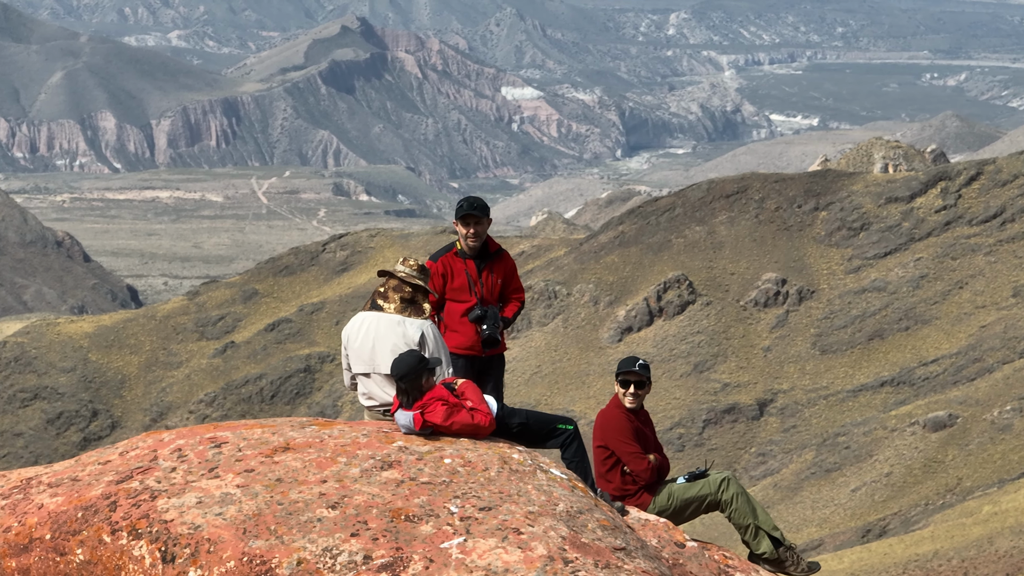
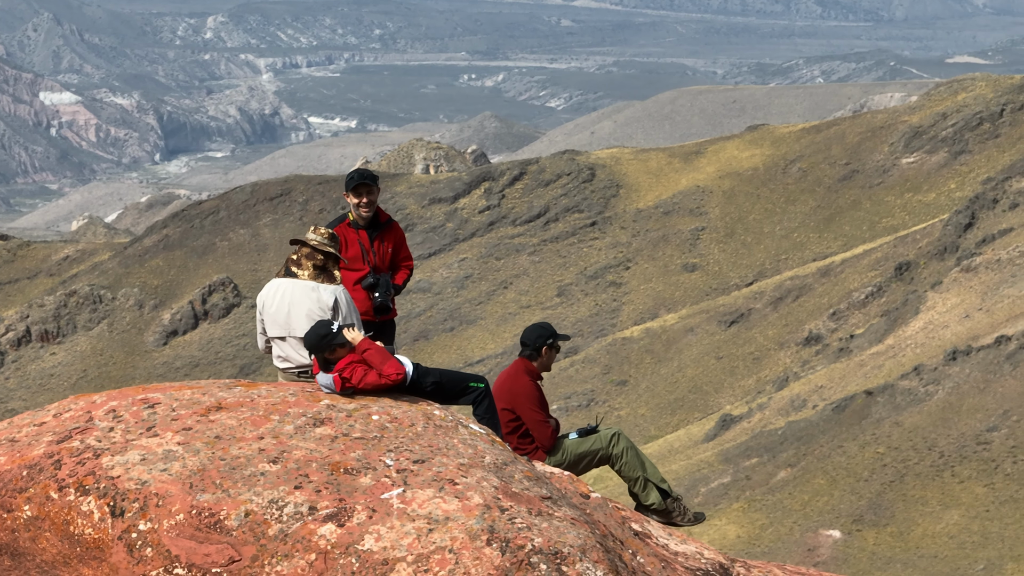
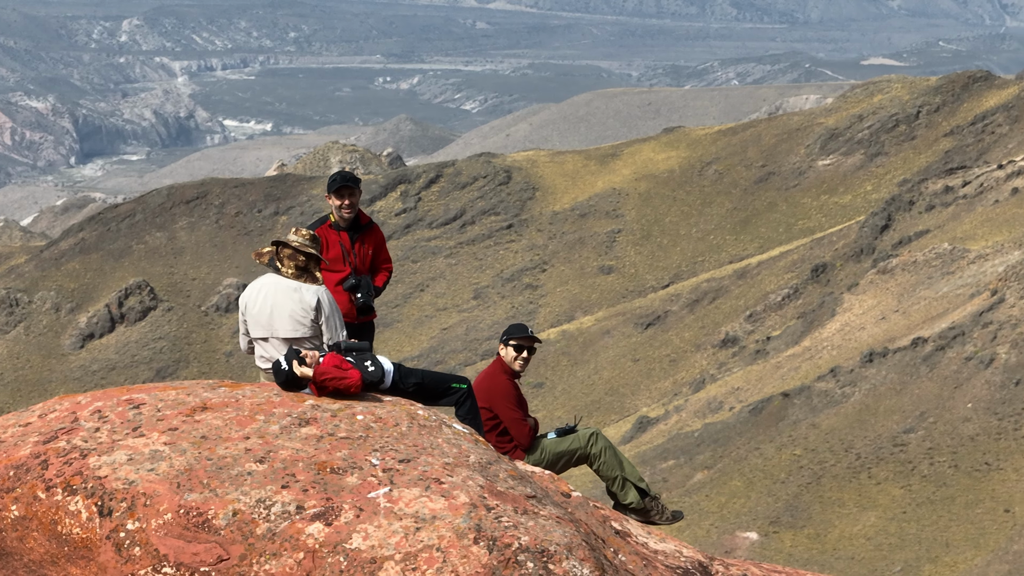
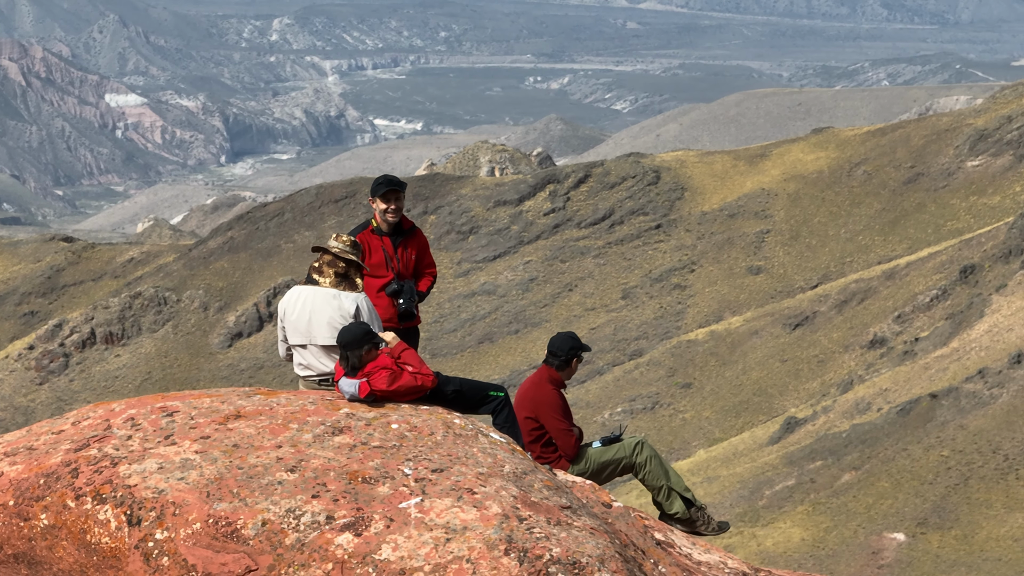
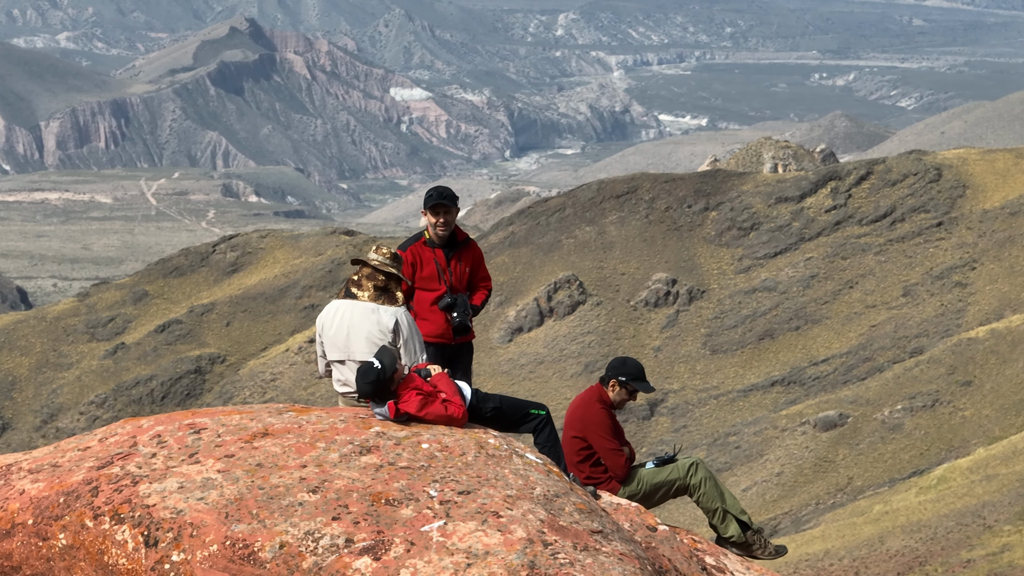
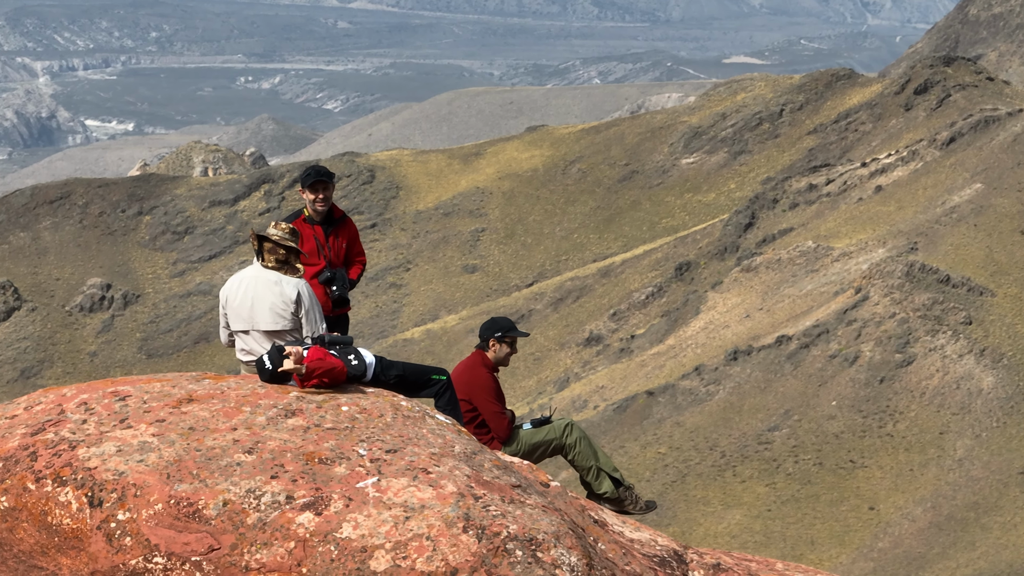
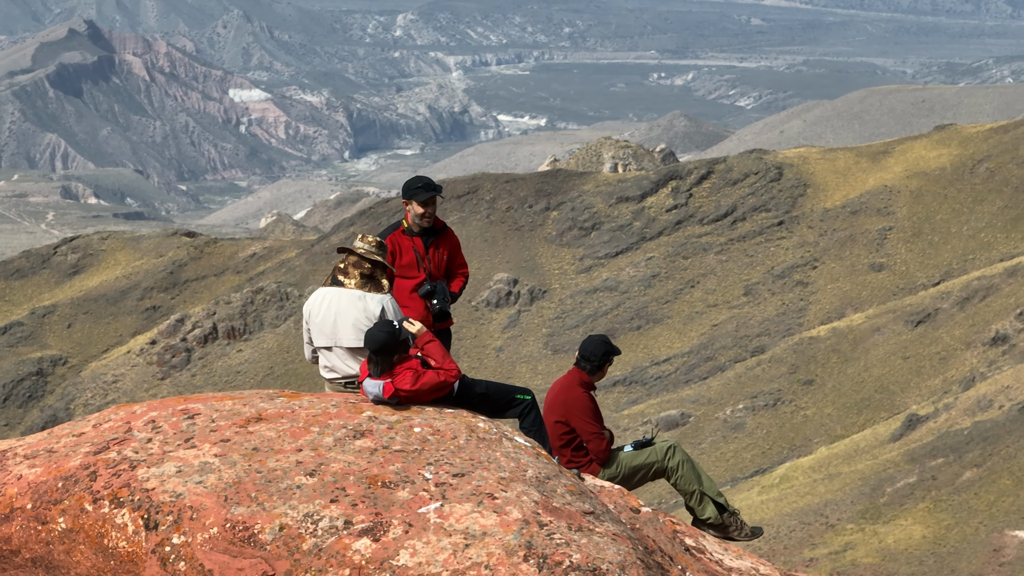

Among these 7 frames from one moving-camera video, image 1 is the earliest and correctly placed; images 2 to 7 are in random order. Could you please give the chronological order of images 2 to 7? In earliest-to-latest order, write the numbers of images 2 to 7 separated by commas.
5, 7, 4, 2, 3, 6
